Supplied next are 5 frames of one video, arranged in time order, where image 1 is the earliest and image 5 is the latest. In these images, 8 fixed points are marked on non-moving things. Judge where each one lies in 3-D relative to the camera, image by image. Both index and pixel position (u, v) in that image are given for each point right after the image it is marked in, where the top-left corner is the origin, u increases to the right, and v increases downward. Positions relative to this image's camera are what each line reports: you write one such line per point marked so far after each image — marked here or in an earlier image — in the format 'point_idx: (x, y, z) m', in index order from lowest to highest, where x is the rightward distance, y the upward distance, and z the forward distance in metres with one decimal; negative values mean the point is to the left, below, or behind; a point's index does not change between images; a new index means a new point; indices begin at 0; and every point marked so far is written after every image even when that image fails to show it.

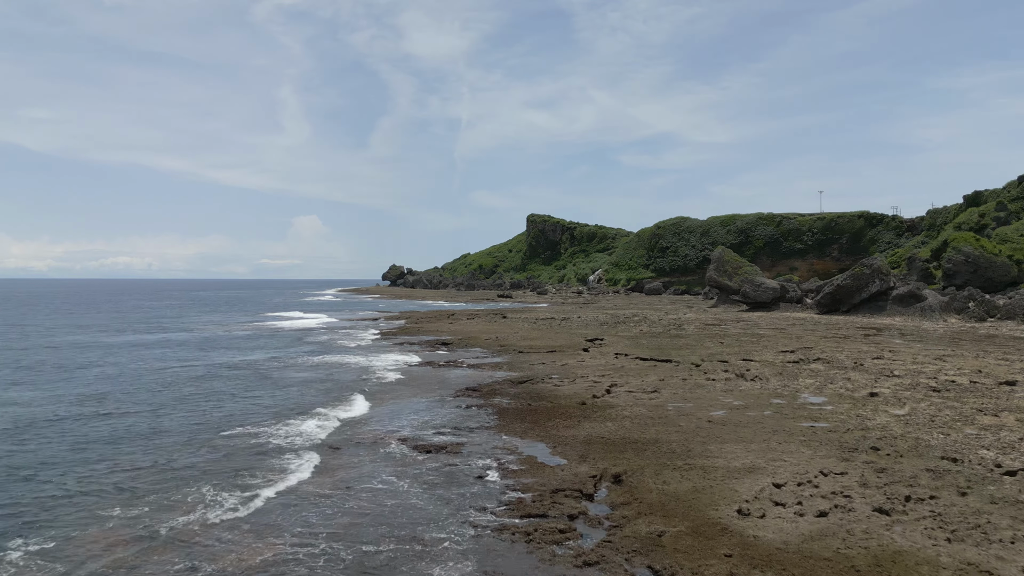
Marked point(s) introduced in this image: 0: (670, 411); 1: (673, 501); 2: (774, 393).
0: (+2.4, -1.9, +12.8) m
1: (+1.5, -2.0, +7.9) m
2: (+4.5, -1.8, +14.6) m
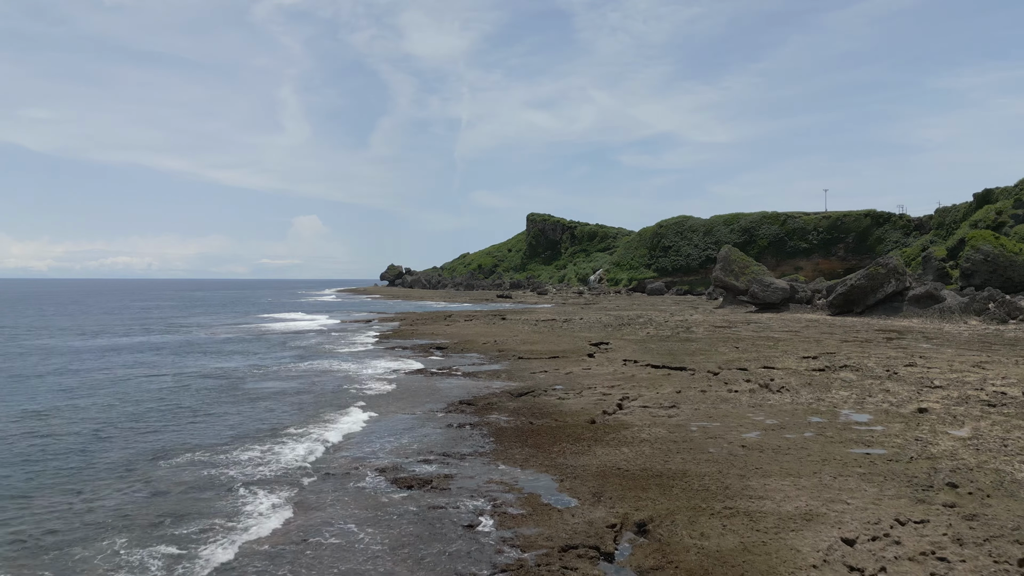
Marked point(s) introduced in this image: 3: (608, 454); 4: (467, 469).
0: (+2.4, -1.9, +11.0) m
1: (+1.5, -2.0, +6.1) m
2: (+4.5, -1.8, +12.8) m
3: (+1.1, -1.9, +9.9) m
4: (-0.5, -2.0, +9.4) m
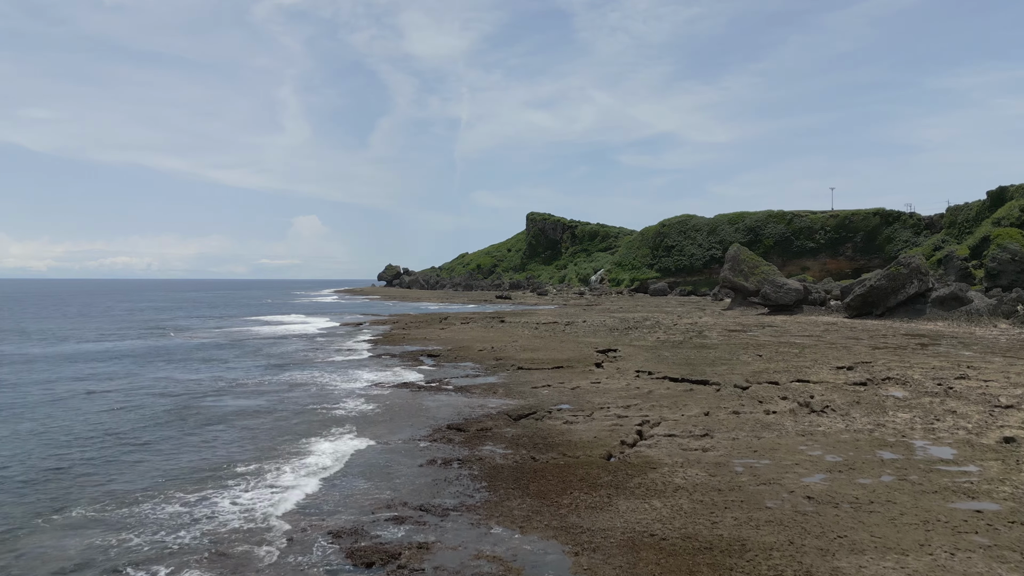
0: (+2.3, -1.9, +8.7) m
1: (+1.5, -2.0, +3.8) m
2: (+4.5, -1.9, +10.5) m
3: (+1.1, -2.0, +7.5) m
4: (-0.5, -2.0, +7.1) m
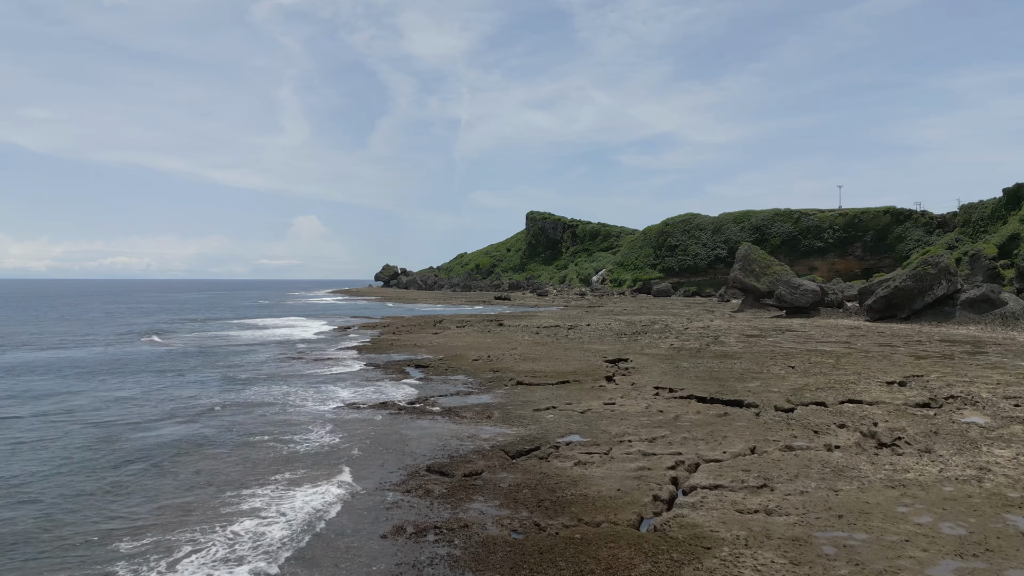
0: (+2.3, -2.0, +6.0) m
1: (+1.4, -2.1, +1.2) m
2: (+4.4, -1.9, +7.8) m
3: (+1.1, -2.0, +4.9) m
4: (-0.5, -2.1, +4.5) m
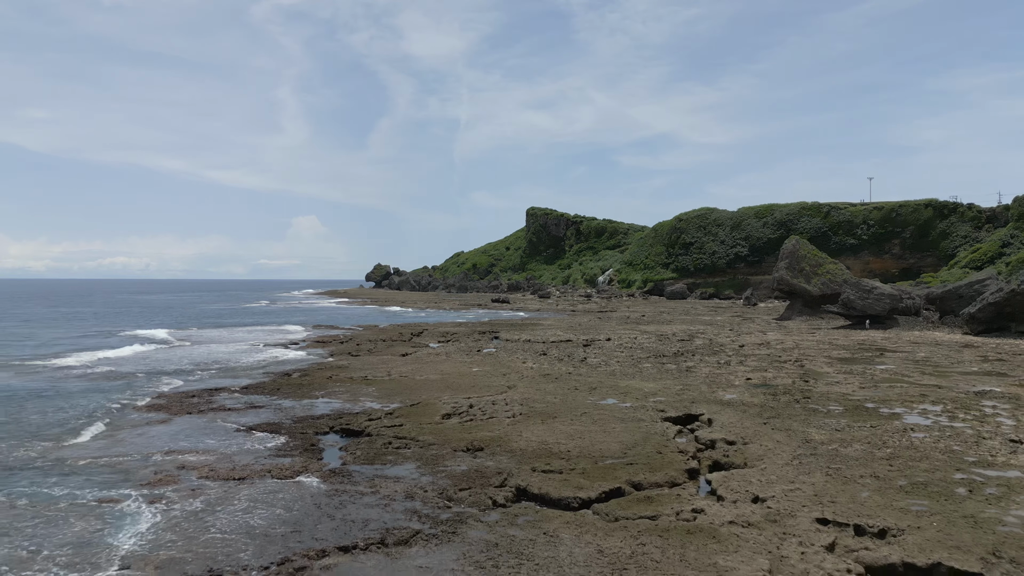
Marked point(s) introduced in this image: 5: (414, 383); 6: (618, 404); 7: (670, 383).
0: (+2.3, -2.1, -2.6) m
1: (+1.4, -2.2, -7.5) m
2: (+4.4, -2.1, -0.8) m
3: (+1.0, -2.1, -3.8) m
4: (-0.6, -2.2, -4.2) m
5: (-1.9, -1.9, +17.1) m
6: (+1.8, -1.9, +13.9) m
7: (+3.1, -1.8, +16.7) m
